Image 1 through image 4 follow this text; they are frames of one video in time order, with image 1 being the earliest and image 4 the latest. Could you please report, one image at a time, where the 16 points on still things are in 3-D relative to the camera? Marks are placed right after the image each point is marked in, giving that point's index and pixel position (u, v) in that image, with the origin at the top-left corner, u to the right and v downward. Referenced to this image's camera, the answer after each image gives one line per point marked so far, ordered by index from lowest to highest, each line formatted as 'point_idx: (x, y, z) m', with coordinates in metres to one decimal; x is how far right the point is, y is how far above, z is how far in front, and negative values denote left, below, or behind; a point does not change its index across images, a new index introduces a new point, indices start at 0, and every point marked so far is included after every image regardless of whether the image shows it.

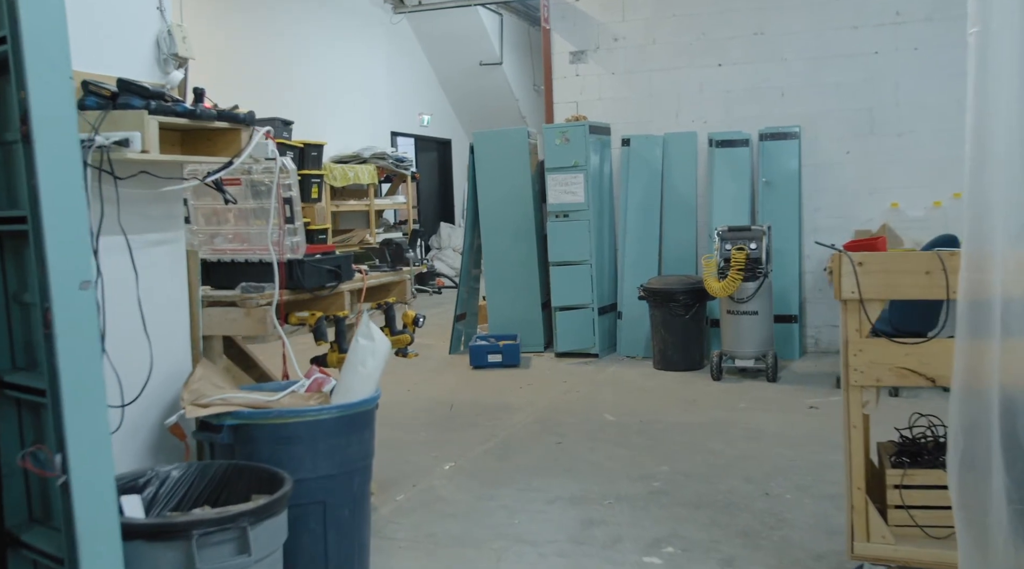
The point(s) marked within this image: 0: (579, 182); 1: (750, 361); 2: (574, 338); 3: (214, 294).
0: (+0.4, +0.7, +6.2) m
1: (+1.4, -0.4, +5.5) m
2: (+0.4, -0.4, +6.3) m
3: (-0.9, 0.0, +2.7) m
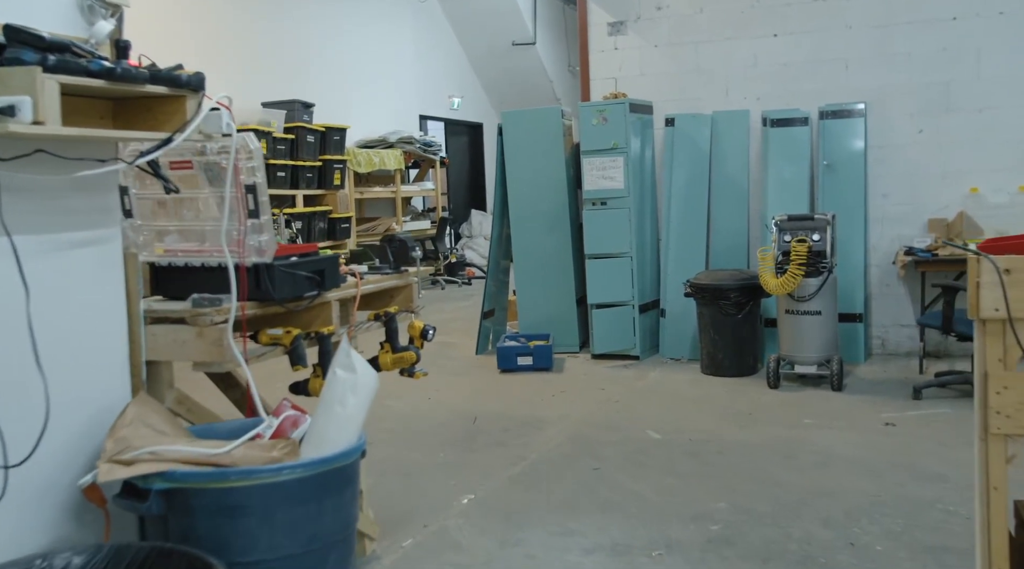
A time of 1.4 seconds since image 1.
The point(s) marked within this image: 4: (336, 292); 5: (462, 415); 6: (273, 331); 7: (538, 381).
0: (+0.6, +0.7, +5.6) m
1: (+1.5, -0.4, +4.9) m
2: (+0.6, -0.3, +5.8) m
3: (-0.8, -0.1, +2.1) m
4: (-0.4, 0.0, +2.3) m
5: (-0.2, -0.6, +4.5) m
6: (-0.5, -0.1, +2.2) m
7: (+0.1, -0.5, +5.4) m
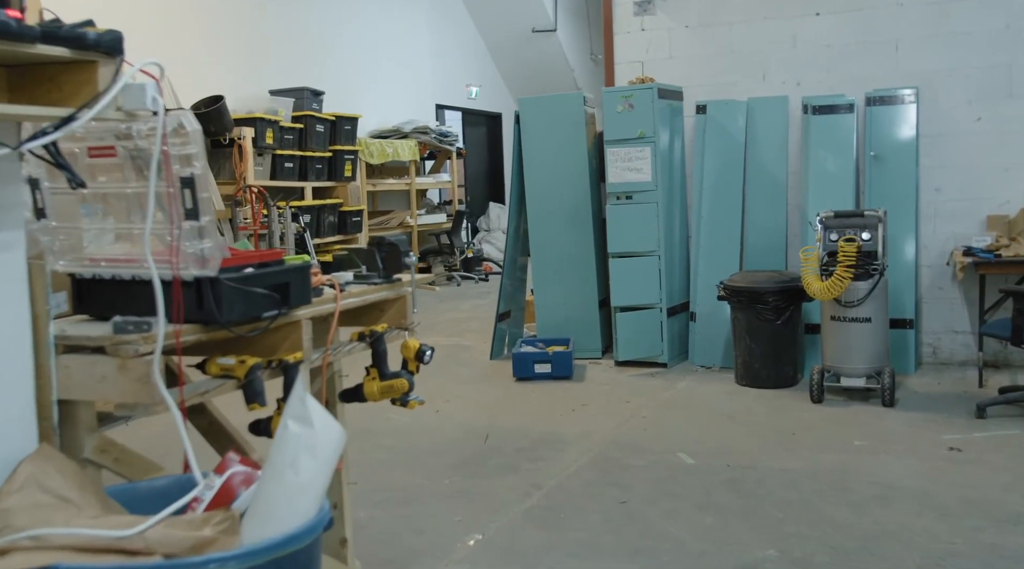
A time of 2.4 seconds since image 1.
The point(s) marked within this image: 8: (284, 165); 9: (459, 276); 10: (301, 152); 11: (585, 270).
0: (+0.7, +0.7, +5.2) m
1: (+1.6, -0.4, +4.4) m
2: (+0.7, -0.3, +5.3) m
3: (-0.8, -0.1, +1.7) m
4: (-0.4, -0.1, +1.9) m
5: (-0.2, -0.6, +4.0) m
6: (-0.5, -0.1, +1.7) m
7: (+0.2, -0.5, +4.9) m
8: (-2.0, +1.0, +8.2) m
9: (-0.6, +0.1, +10.2) m
10: (-1.9, +1.2, +8.5) m
11: (+0.4, +0.1, +5.6) m
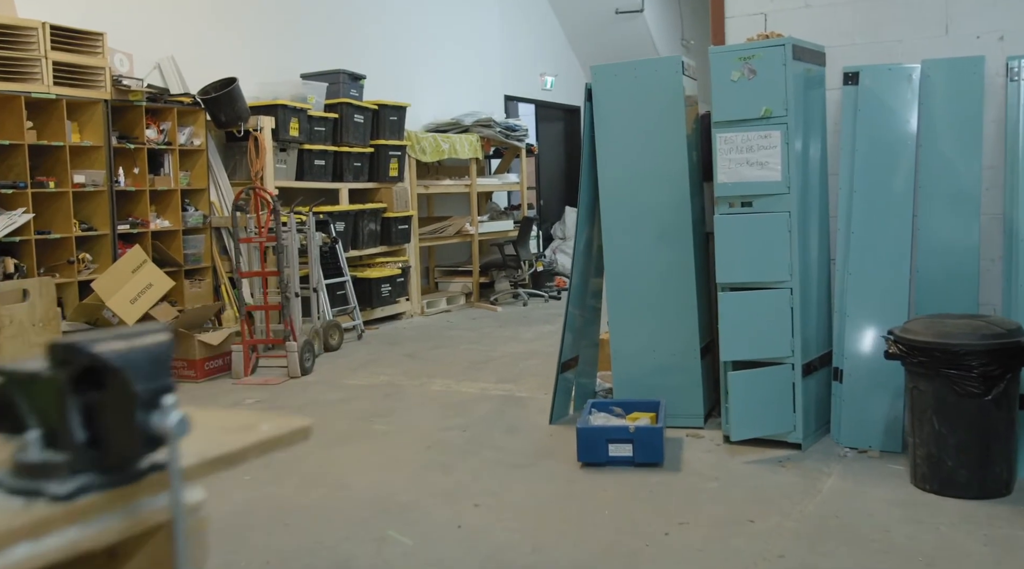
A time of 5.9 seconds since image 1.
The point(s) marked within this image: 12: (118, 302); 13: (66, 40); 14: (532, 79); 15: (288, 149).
0: (+1.0, +0.5, +3.6) m
1: (+1.8, -0.6, +2.7) m
2: (+1.0, -0.5, +3.7) m
3: (-0.8, -0.2, +0.3) m
4: (-0.4, -0.2, +0.4) m
5: (0.0, -0.8, +2.5) m
6: (-0.6, -0.3, +0.2) m
7: (+0.5, -0.7, +3.4) m
8: (-1.4, +0.9, +6.9) m
9: (+0.1, -0.1, +8.7) m
10: (-1.3, +1.0, +7.1) m
11: (+0.7, -0.1, +4.0) m
12: (-2.2, -0.1, +5.3) m
13: (-2.5, +1.4, +5.4) m
14: (+0.2, +2.2, +10.3) m
15: (-1.6, +0.9, +6.7) m
